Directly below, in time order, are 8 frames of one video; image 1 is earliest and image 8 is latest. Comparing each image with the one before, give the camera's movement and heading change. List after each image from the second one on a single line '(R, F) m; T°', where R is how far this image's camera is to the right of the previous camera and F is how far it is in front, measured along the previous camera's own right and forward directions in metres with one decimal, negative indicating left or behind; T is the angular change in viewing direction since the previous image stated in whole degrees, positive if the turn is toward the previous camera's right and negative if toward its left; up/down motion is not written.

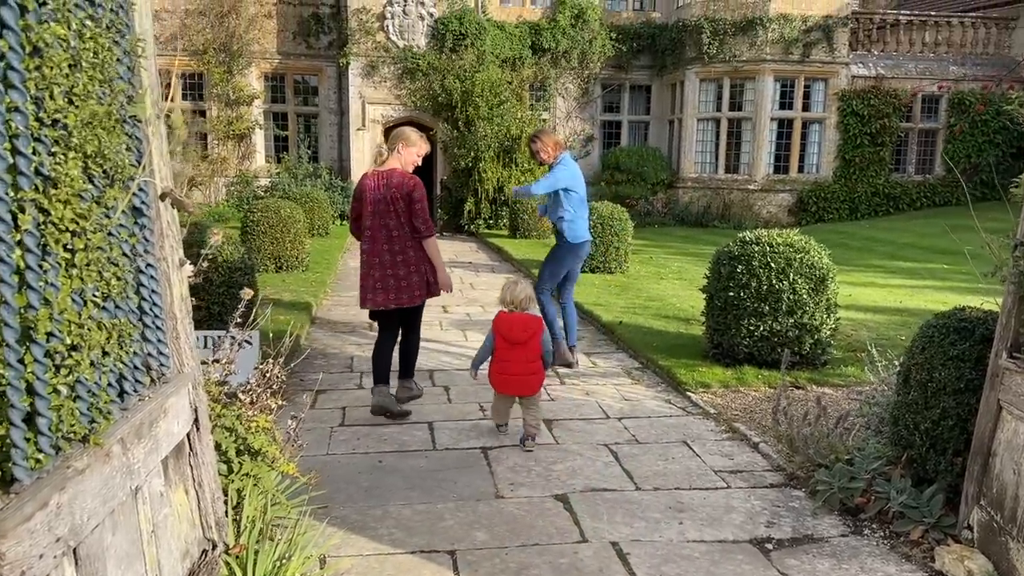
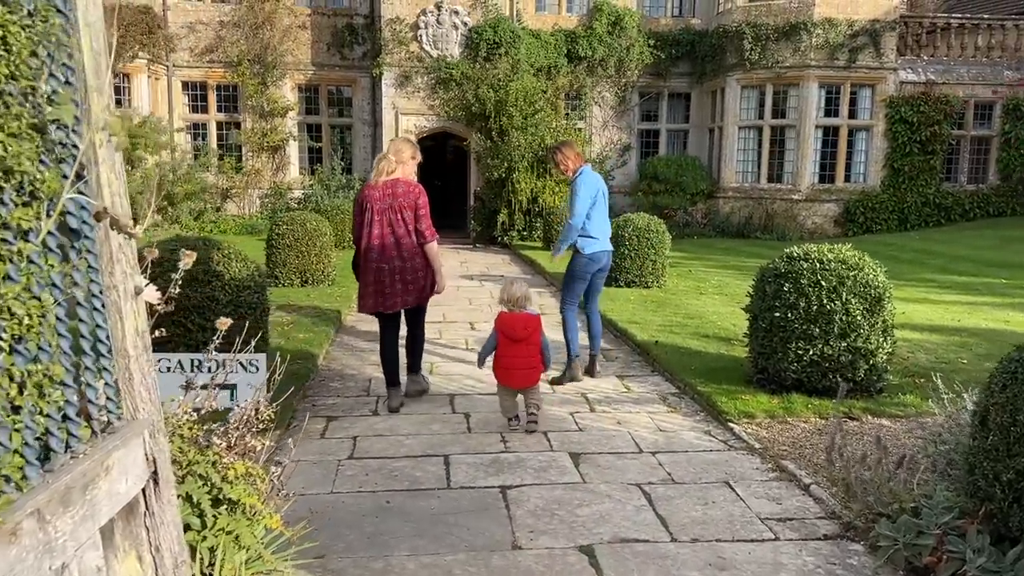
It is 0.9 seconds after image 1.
(+0.1, +0.4) m; -3°
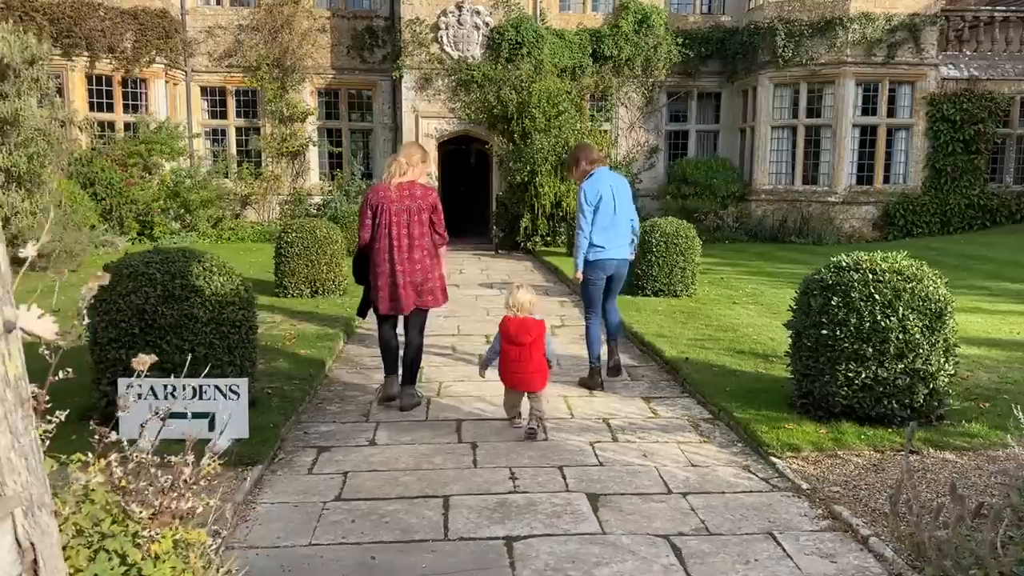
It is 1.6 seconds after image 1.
(+0.1, +0.5) m; -2°
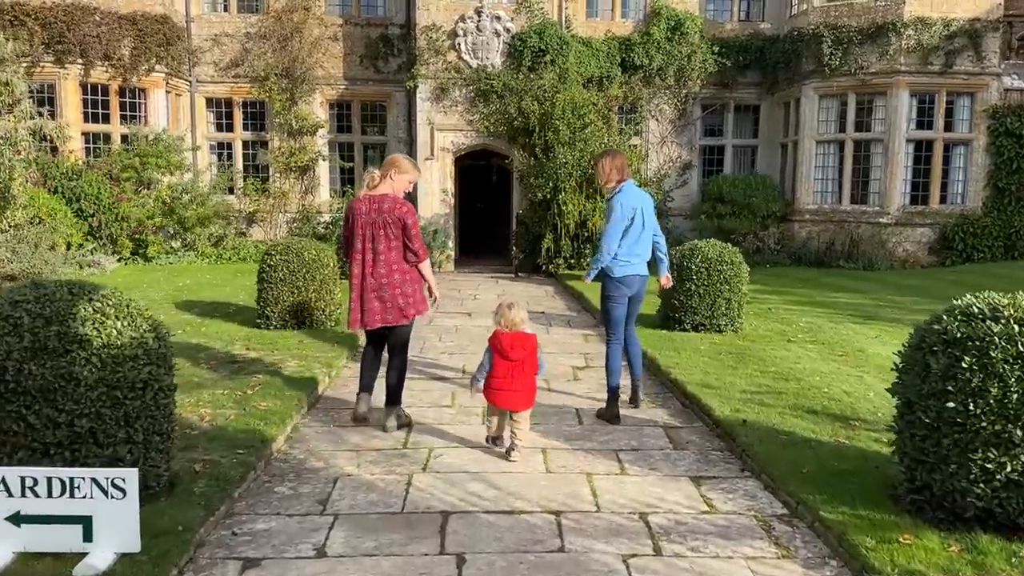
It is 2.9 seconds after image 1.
(+0.1, +1.2) m; -2°
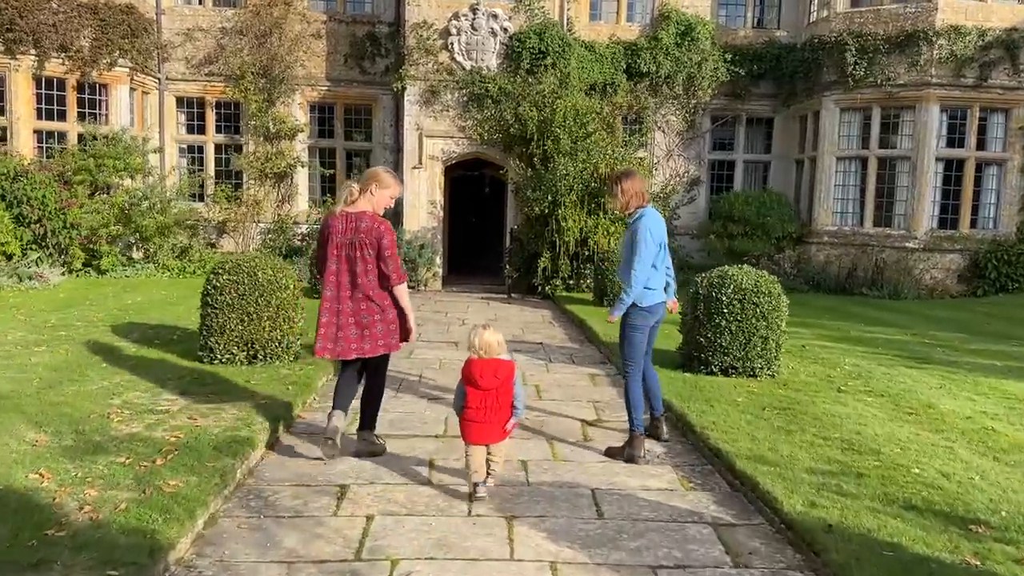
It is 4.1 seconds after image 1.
(0.0, +1.2) m; +1°
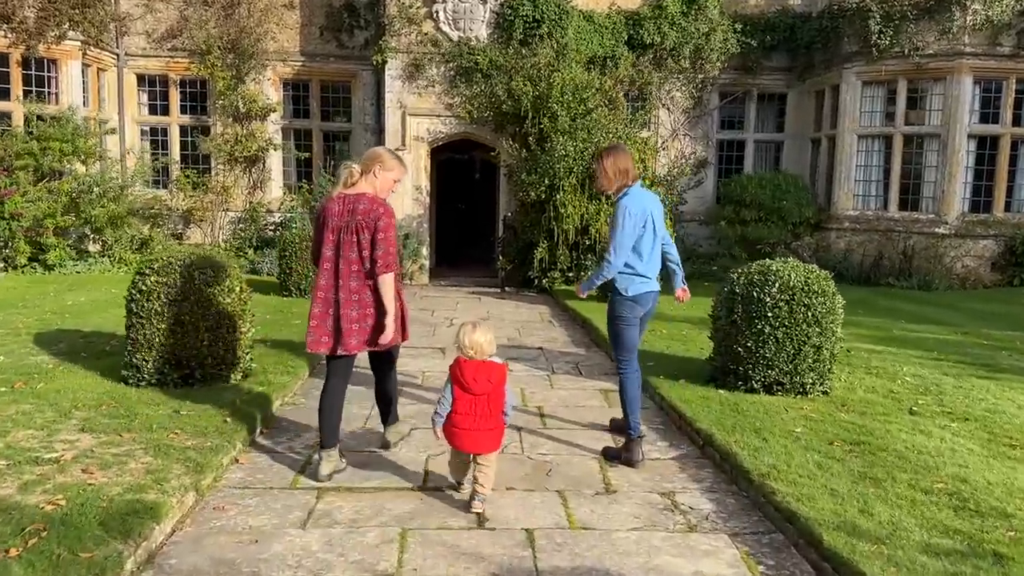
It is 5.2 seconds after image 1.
(0.0, +1.2) m; +1°
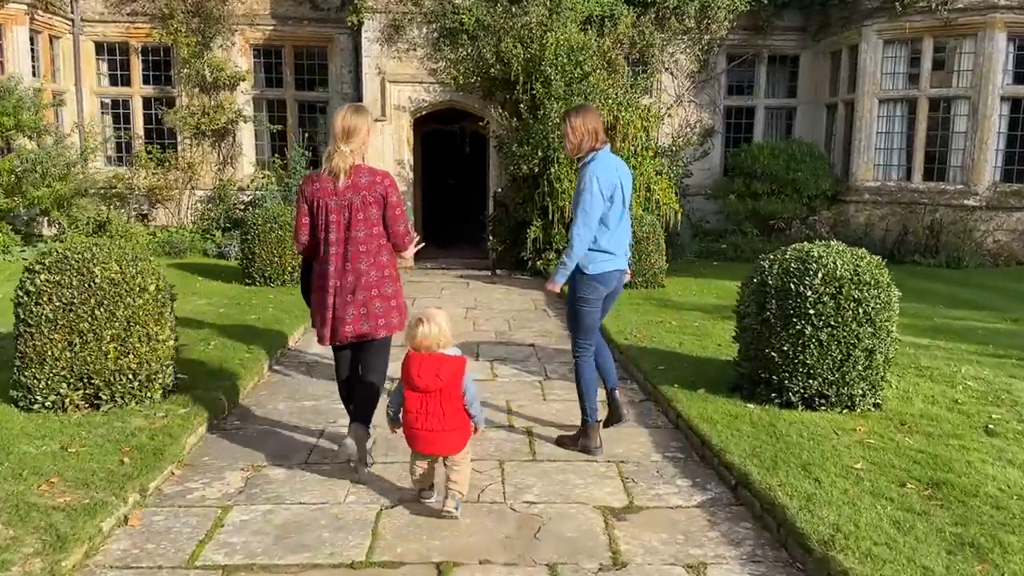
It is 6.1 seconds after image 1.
(+0.1, +1.0) m; 0°
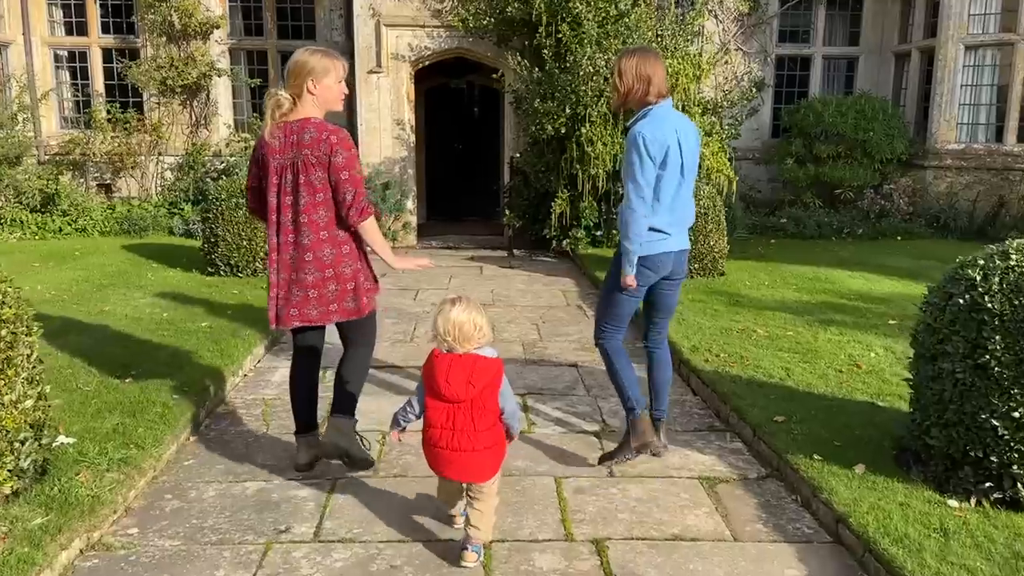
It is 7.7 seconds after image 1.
(-0.2, +1.6) m; 0°
